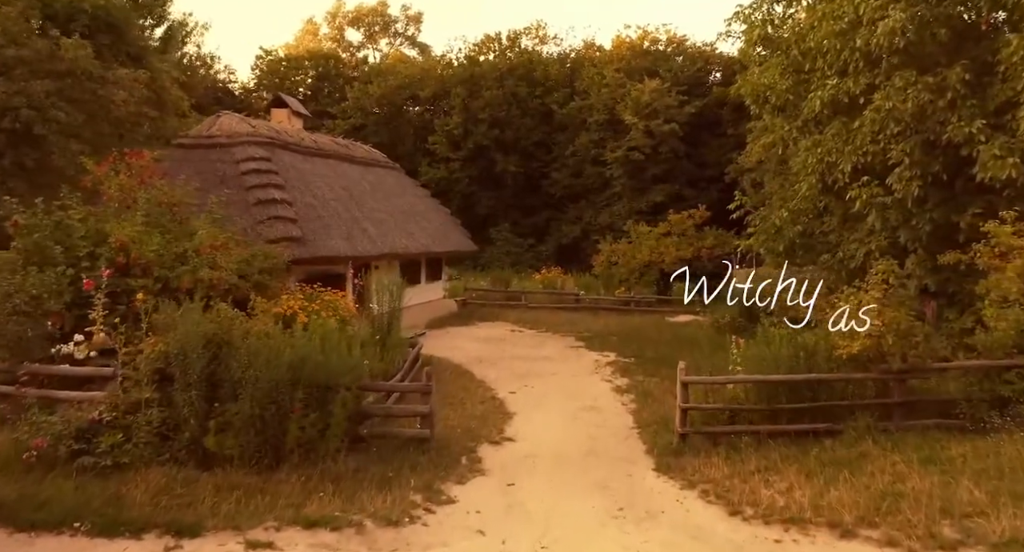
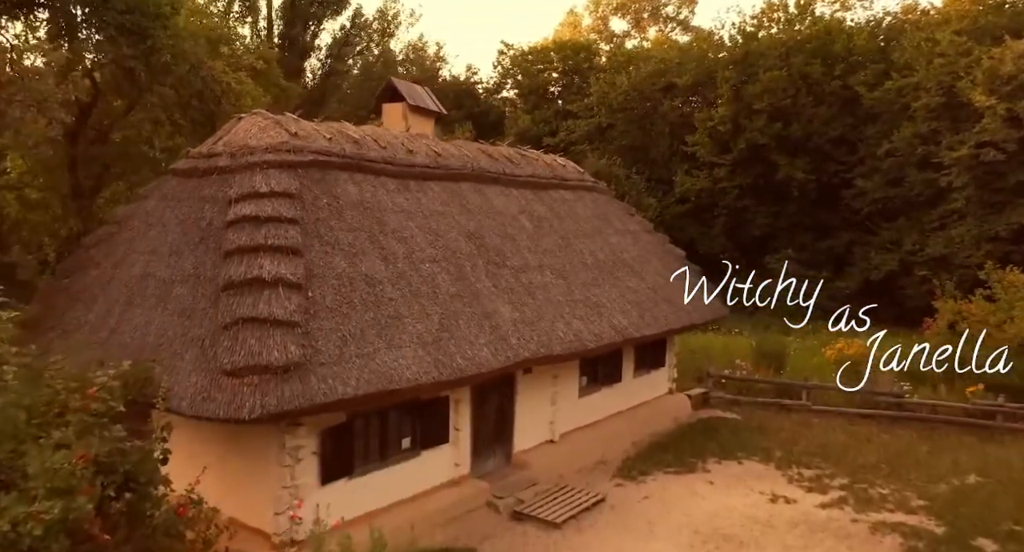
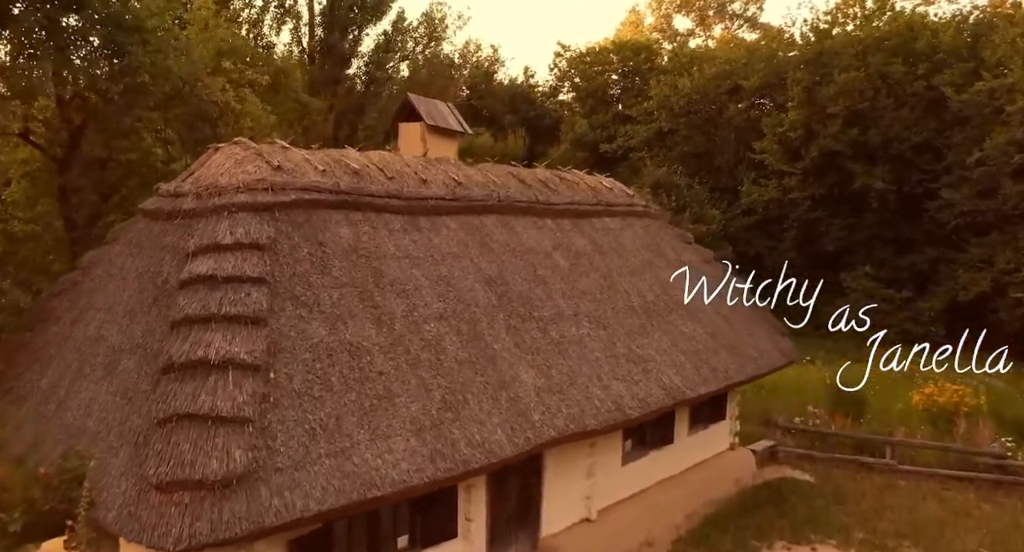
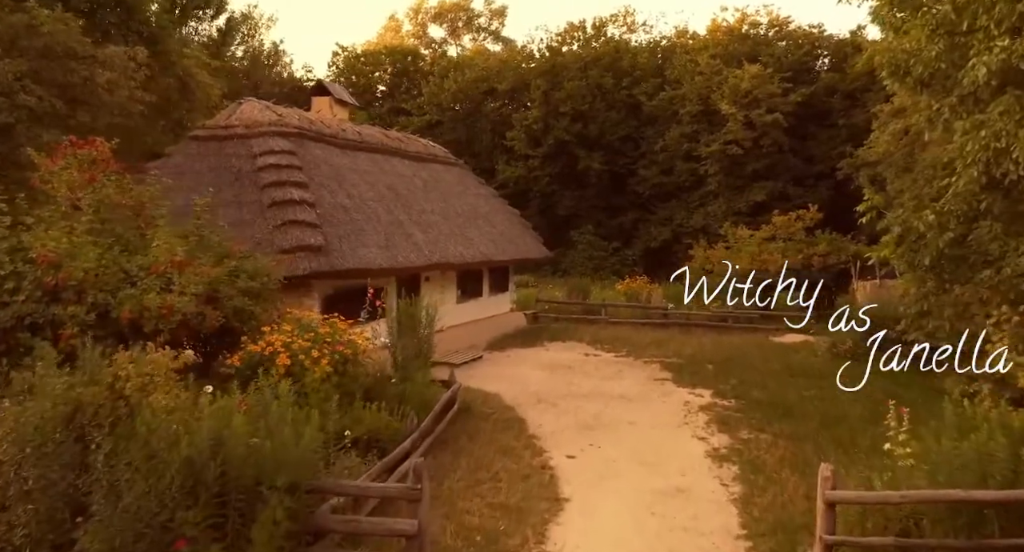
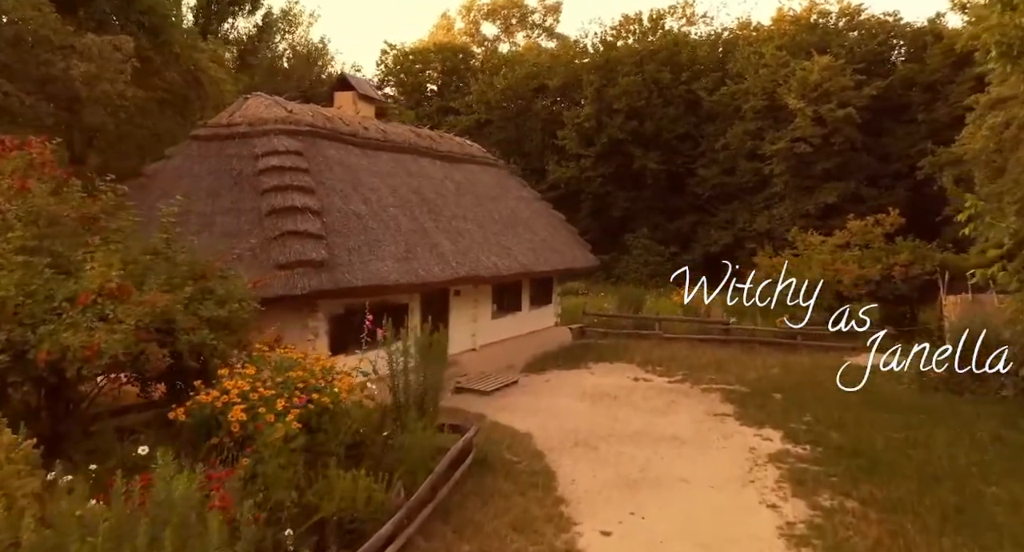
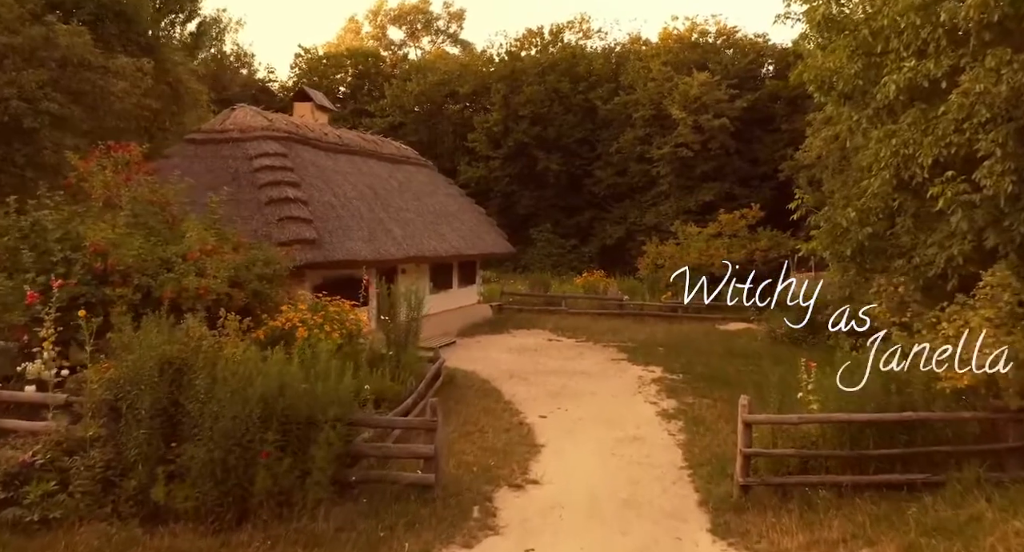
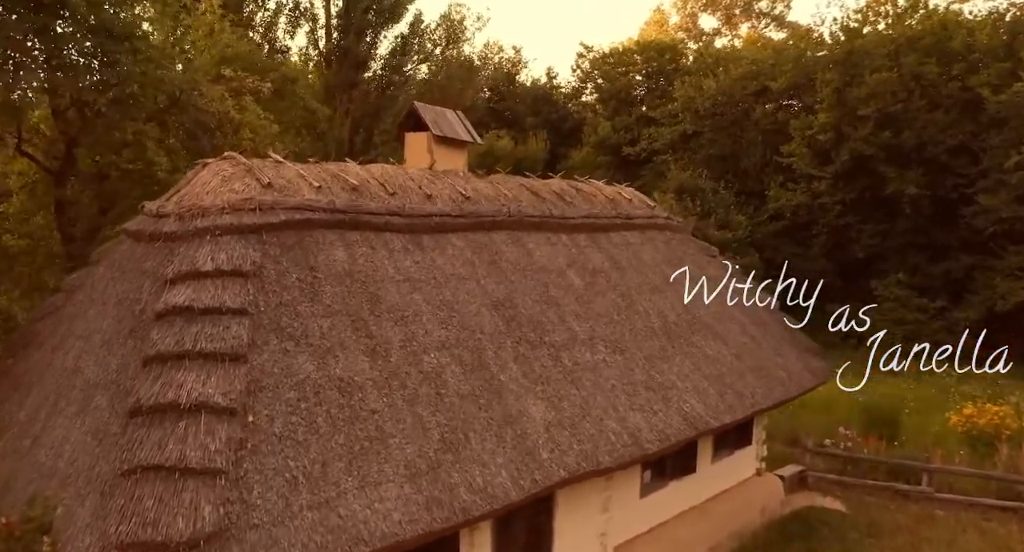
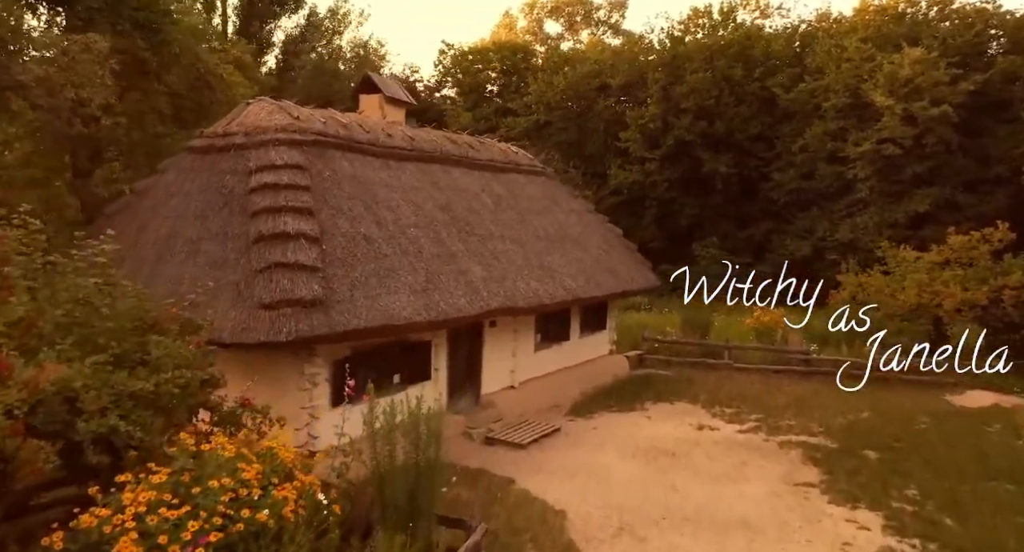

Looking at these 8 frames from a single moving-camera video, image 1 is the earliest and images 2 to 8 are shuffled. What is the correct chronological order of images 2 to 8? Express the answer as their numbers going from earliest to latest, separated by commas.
6, 4, 5, 8, 2, 3, 7
